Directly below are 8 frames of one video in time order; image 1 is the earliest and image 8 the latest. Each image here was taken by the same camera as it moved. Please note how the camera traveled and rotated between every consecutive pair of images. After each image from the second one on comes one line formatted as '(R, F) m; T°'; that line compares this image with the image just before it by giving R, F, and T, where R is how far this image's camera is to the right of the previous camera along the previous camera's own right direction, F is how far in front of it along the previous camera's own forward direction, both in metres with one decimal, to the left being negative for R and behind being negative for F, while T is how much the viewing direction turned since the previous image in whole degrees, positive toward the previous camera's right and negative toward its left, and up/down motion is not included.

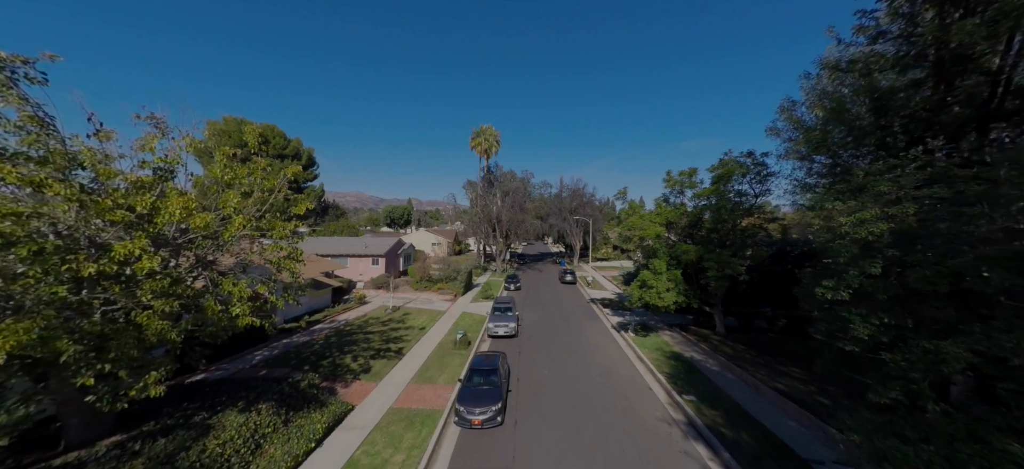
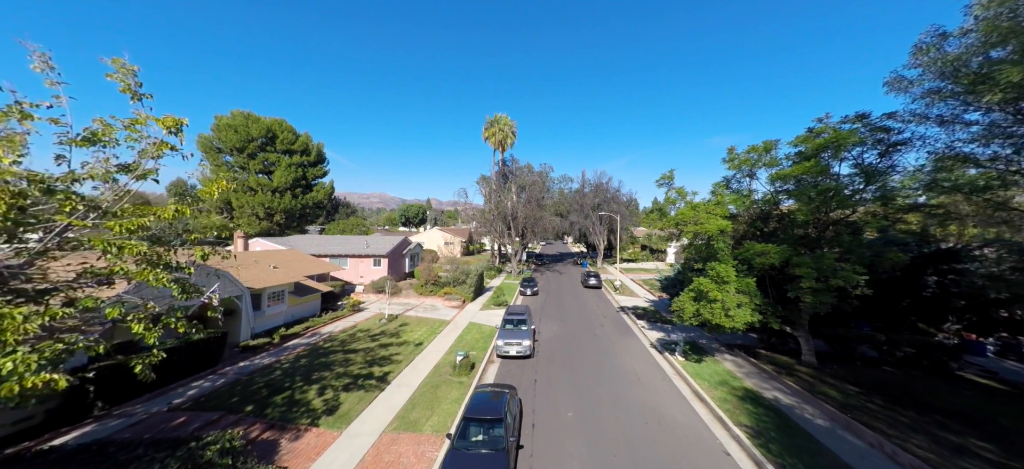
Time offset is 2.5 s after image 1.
(+0.2, +3.7) m; -3°
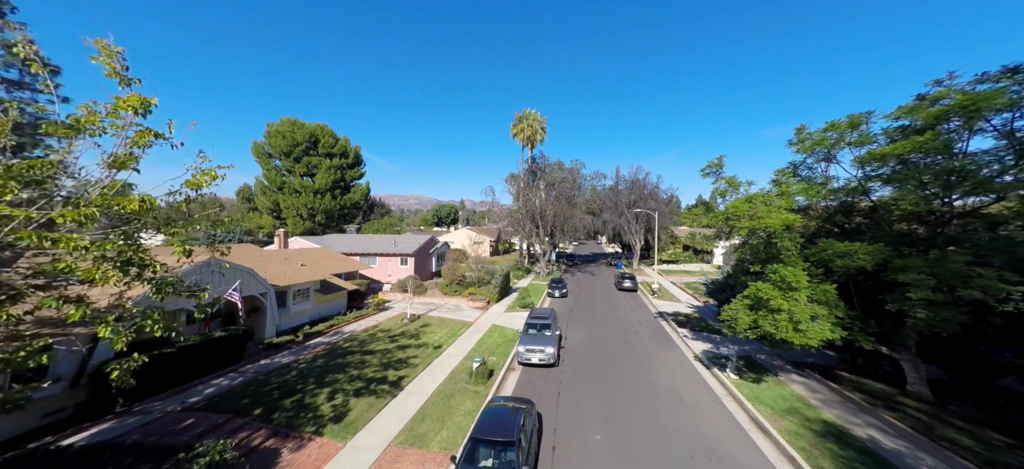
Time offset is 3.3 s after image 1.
(+0.4, +1.2) m; -6°
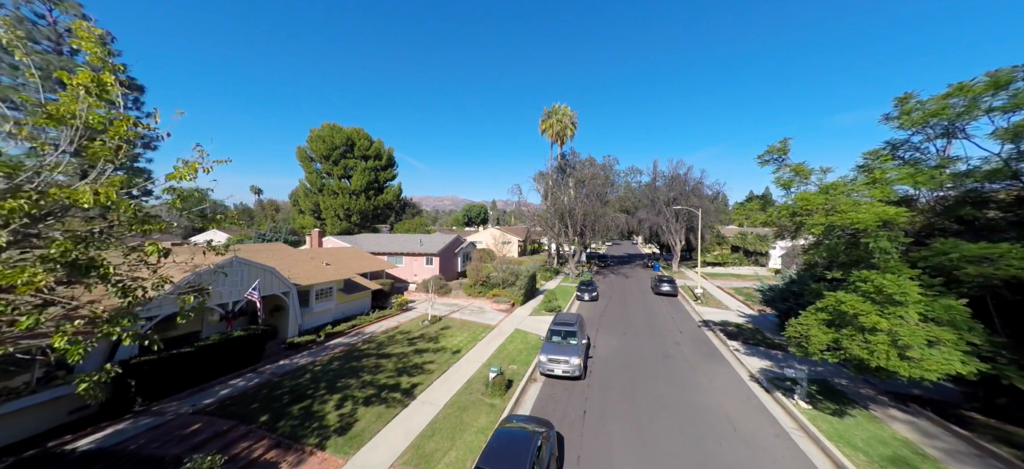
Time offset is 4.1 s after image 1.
(+0.3, +1.1) m; -5°
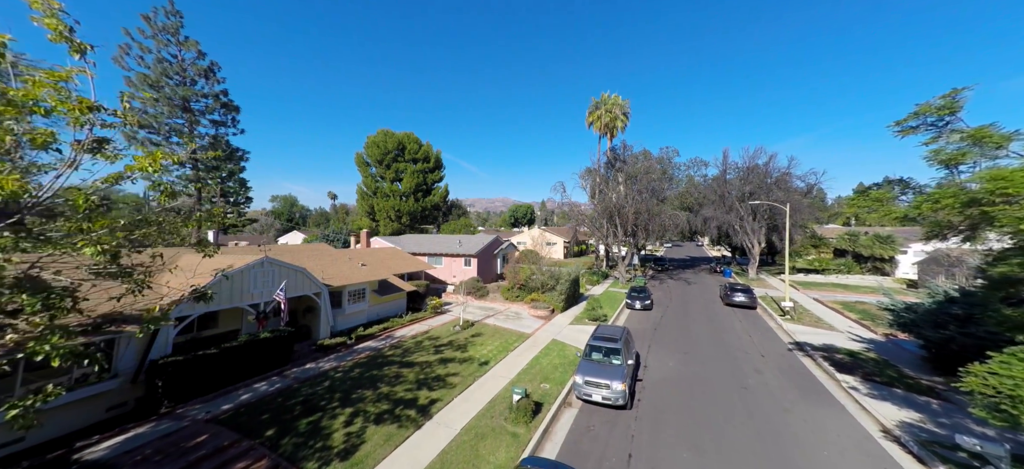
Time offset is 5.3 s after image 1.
(+0.5, +1.7) m; -8°
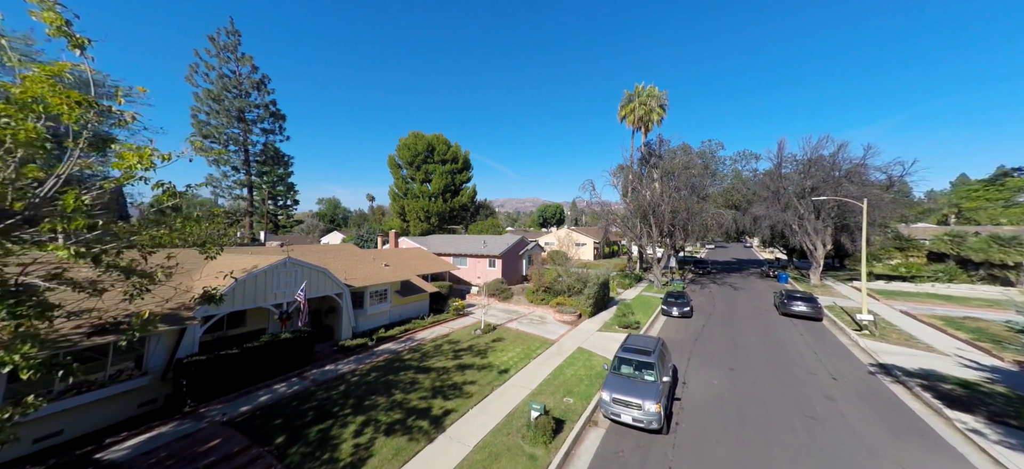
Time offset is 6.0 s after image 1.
(+0.3, +0.8) m; -5°
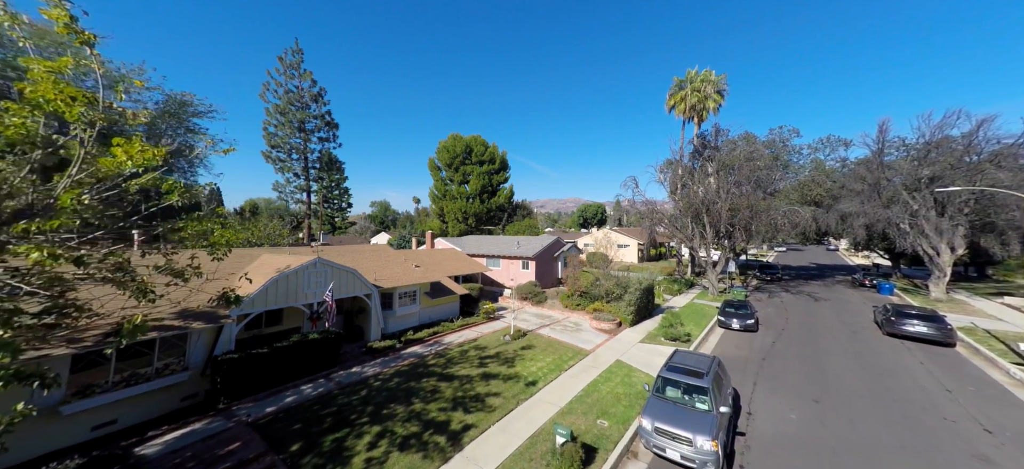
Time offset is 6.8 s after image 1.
(+0.3, +0.9) m; -7°
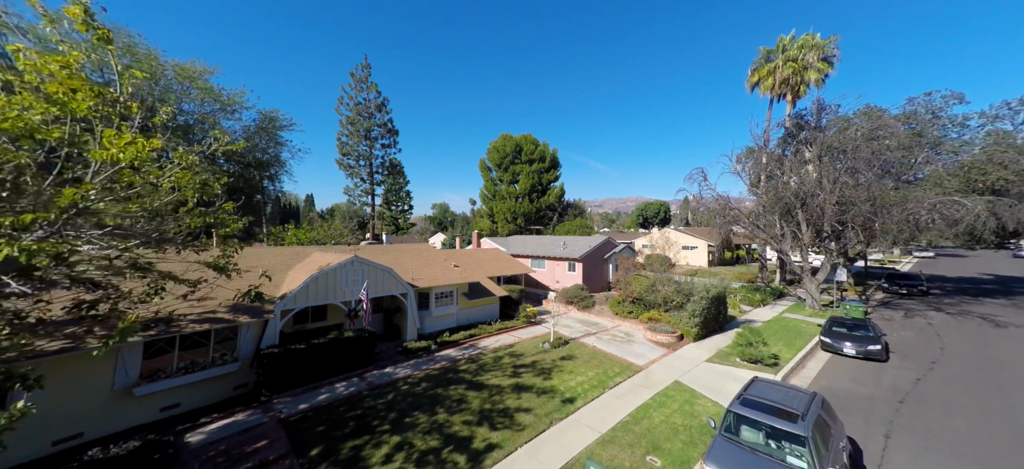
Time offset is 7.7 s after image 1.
(+0.4, +1.1) m; -9°
